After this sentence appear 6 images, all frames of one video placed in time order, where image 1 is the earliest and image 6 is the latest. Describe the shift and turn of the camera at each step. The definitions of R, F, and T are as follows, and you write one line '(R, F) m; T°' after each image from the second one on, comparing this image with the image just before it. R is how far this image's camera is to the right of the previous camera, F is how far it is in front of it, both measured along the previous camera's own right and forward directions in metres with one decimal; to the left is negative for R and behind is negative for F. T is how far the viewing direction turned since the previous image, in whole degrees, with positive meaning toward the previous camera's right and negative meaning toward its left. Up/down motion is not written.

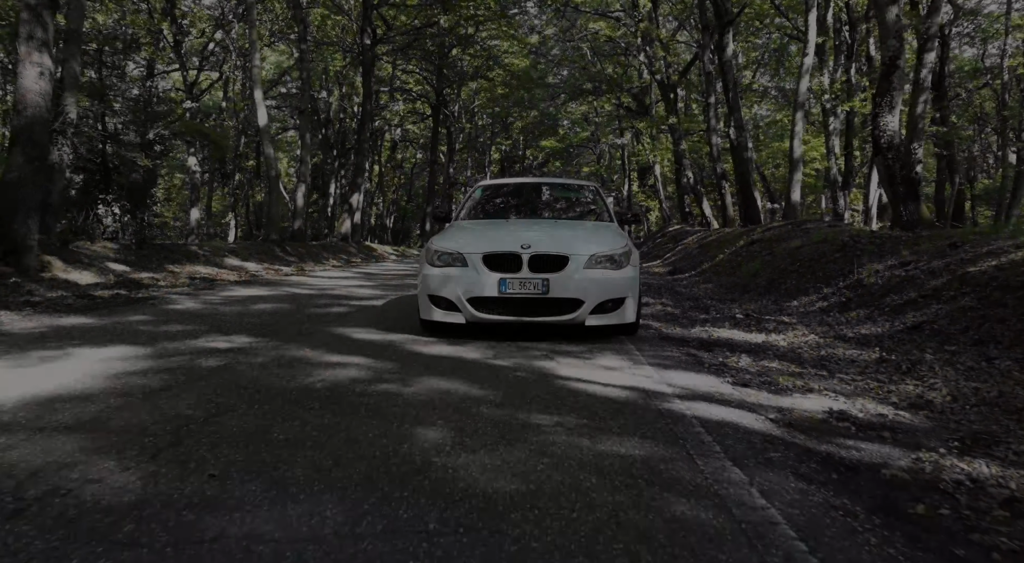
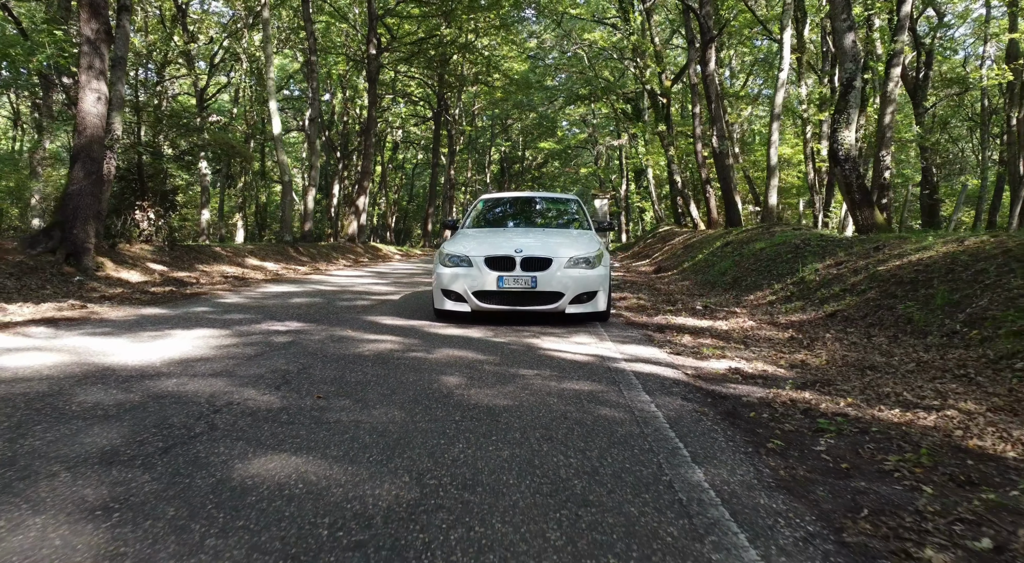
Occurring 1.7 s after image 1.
(0.0, -1.4) m; 0°
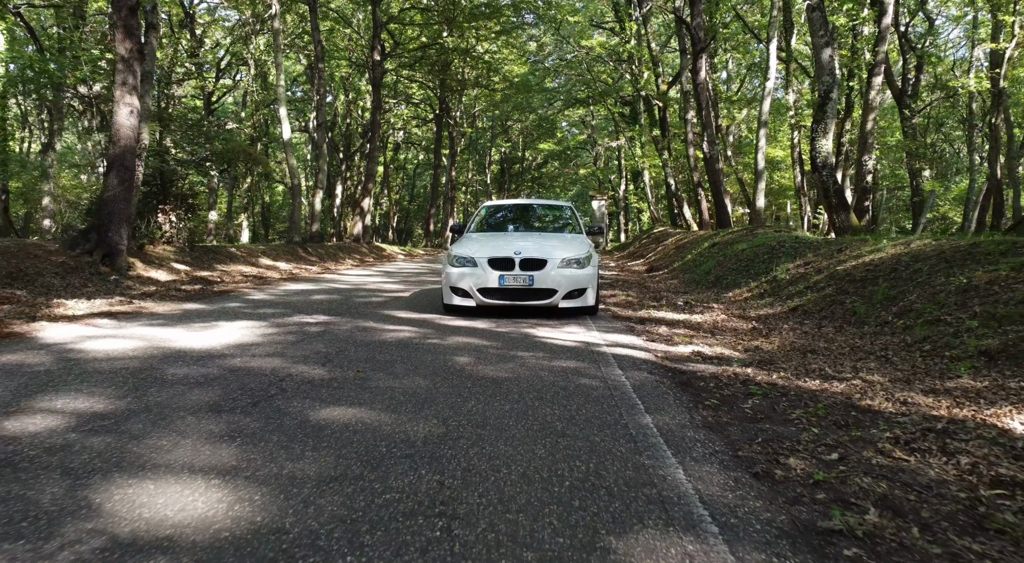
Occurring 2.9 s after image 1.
(0.0, -1.0) m; 0°
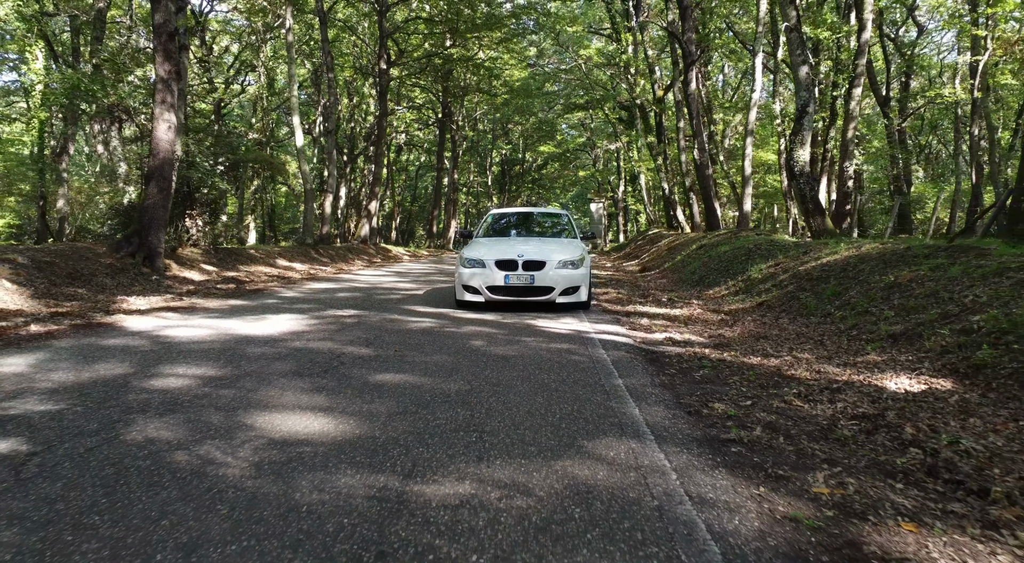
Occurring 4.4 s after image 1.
(0.0, -1.2) m; 0°
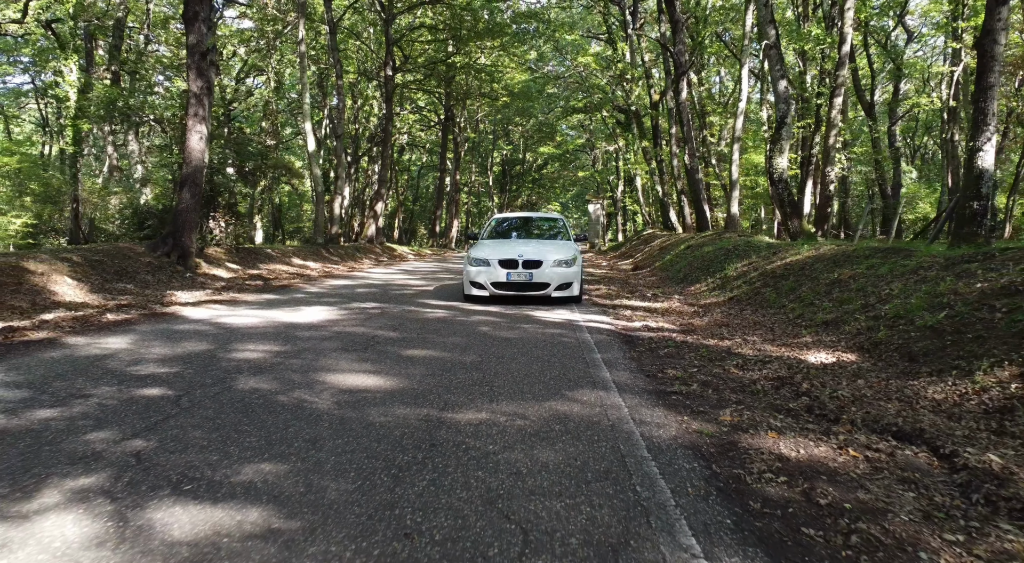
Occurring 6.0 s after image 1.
(0.0, -1.3) m; 0°
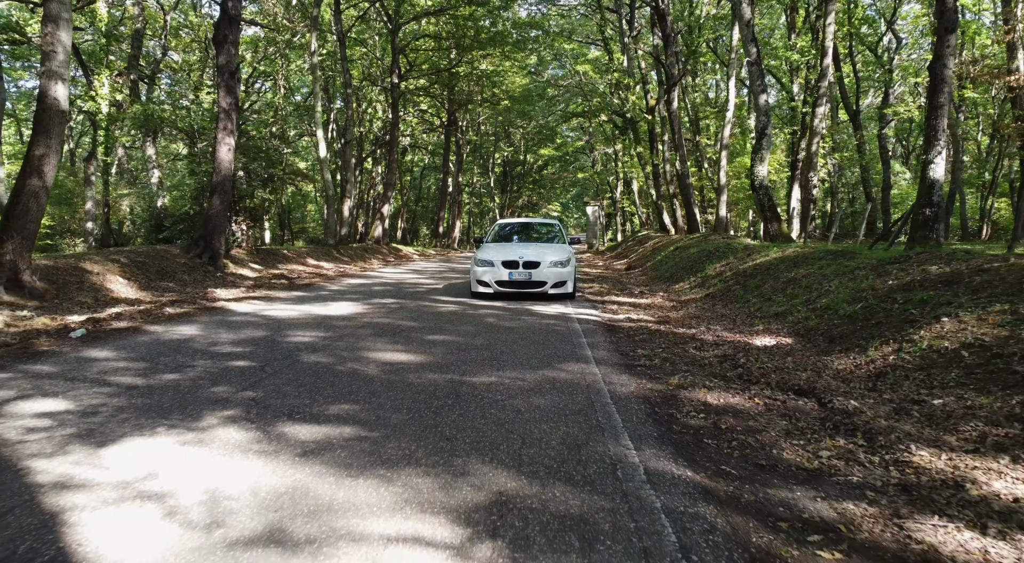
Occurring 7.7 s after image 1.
(0.0, -1.4) m; 0°
